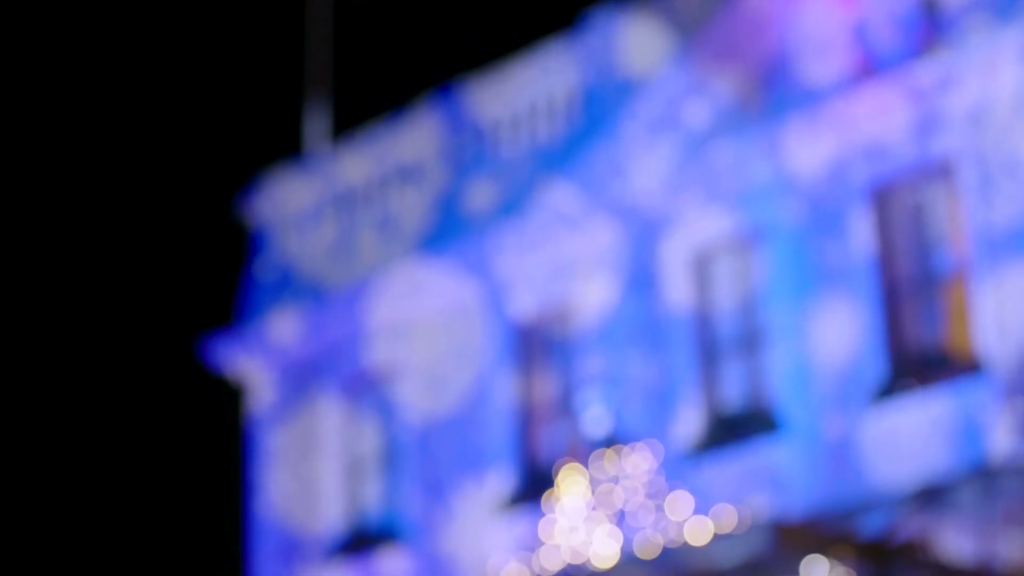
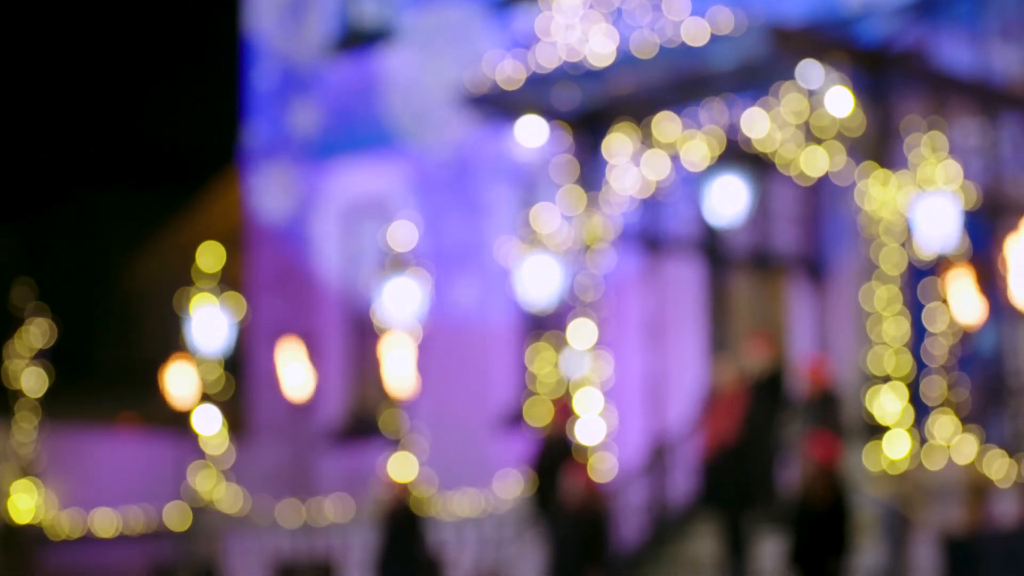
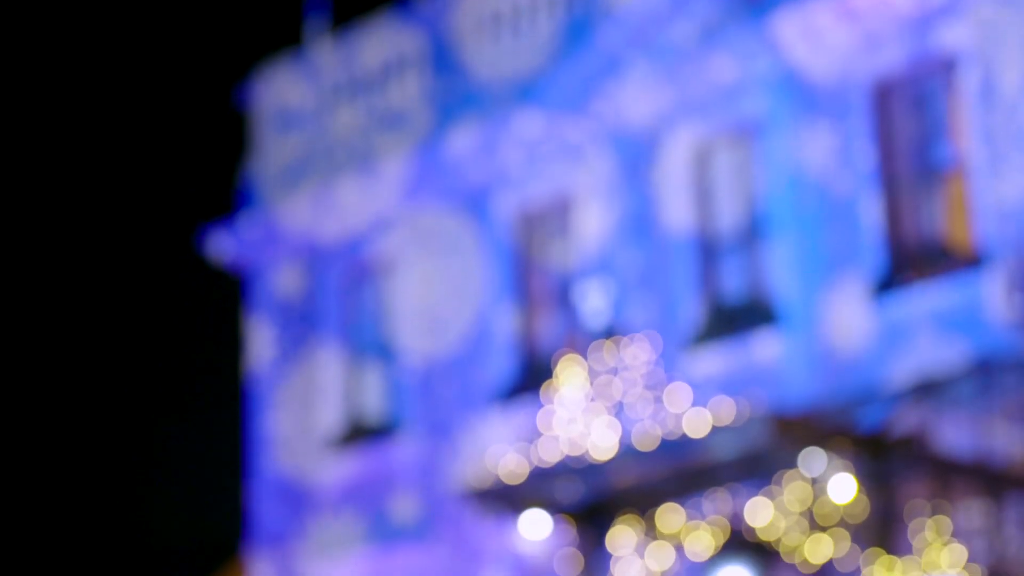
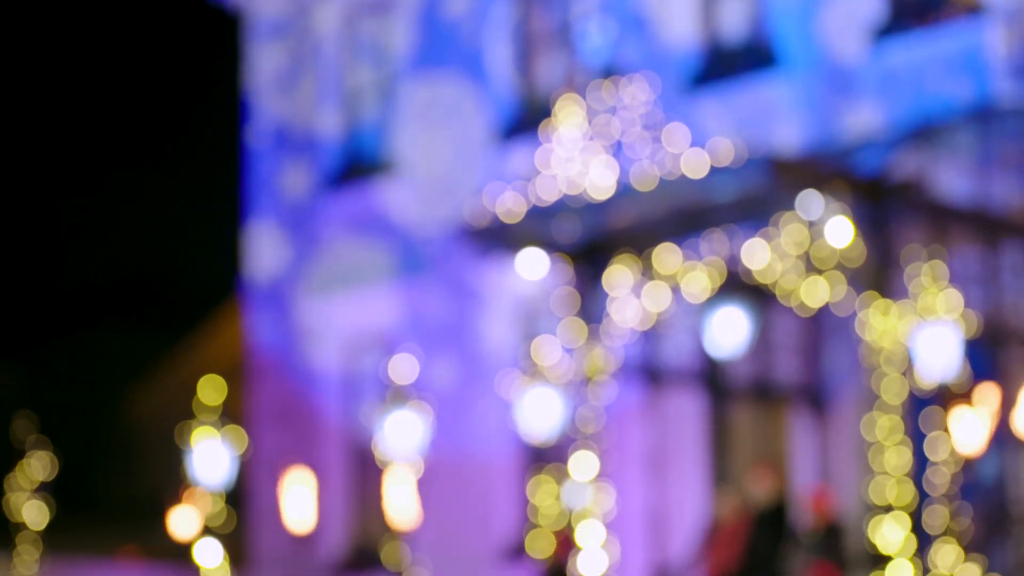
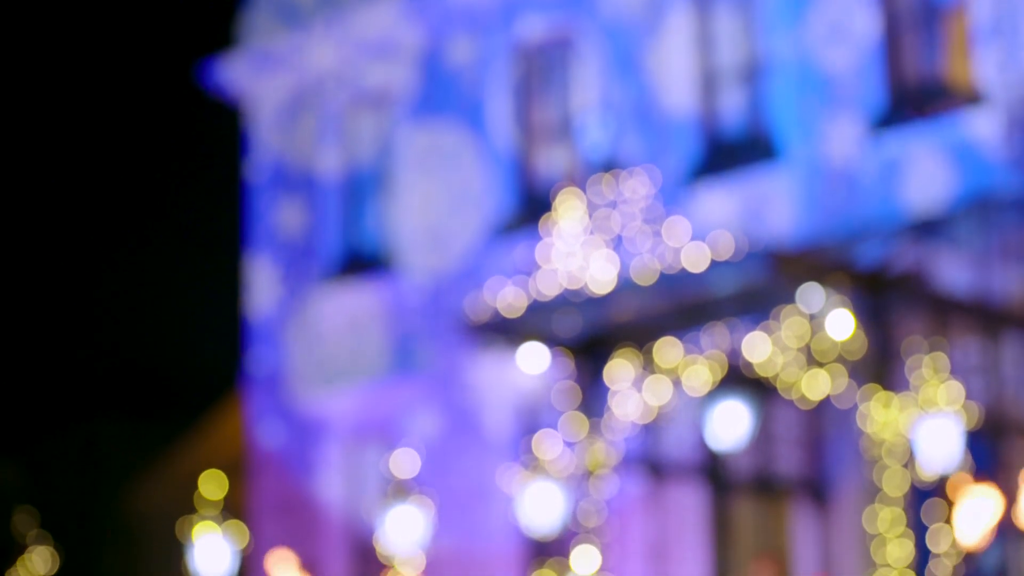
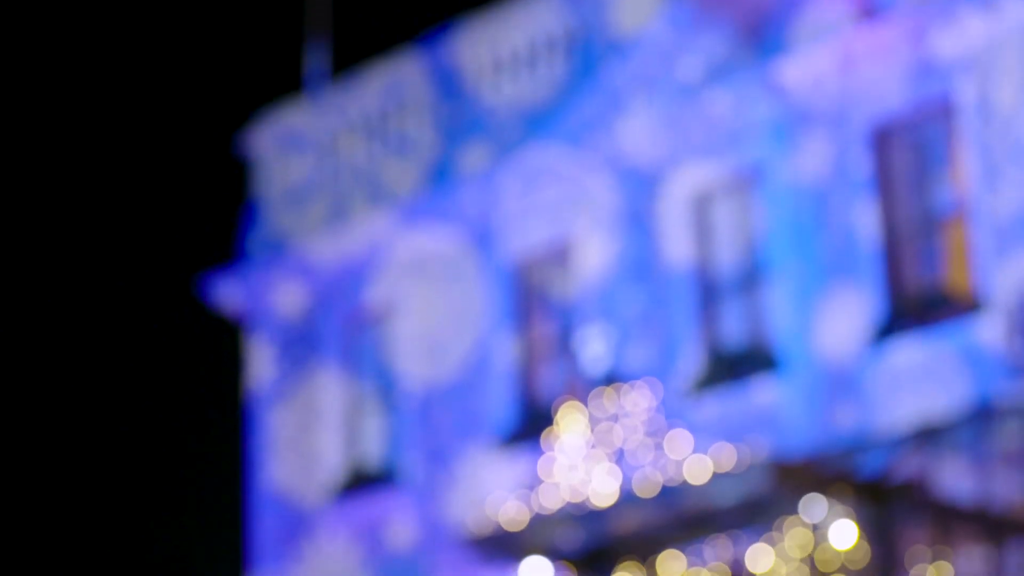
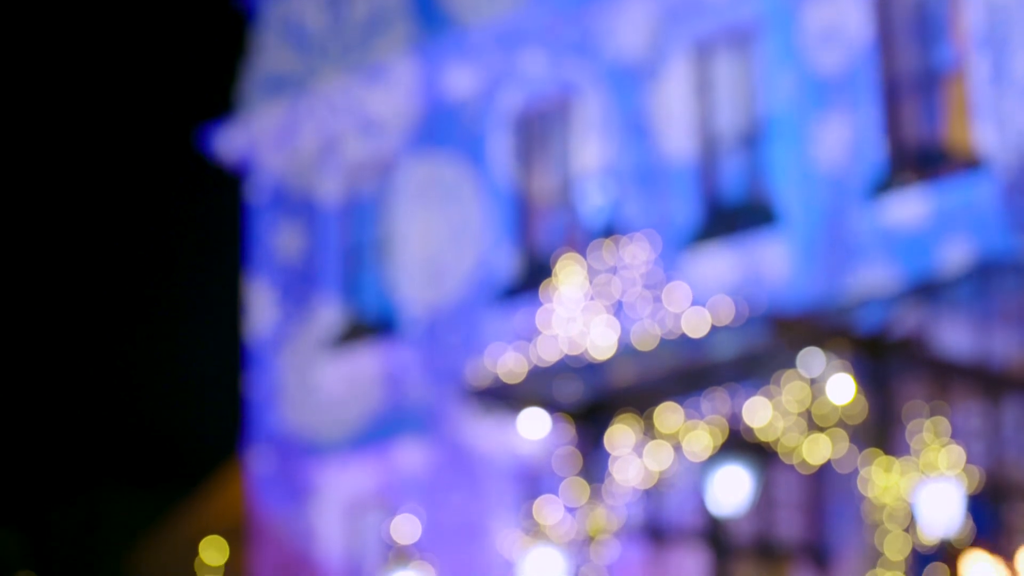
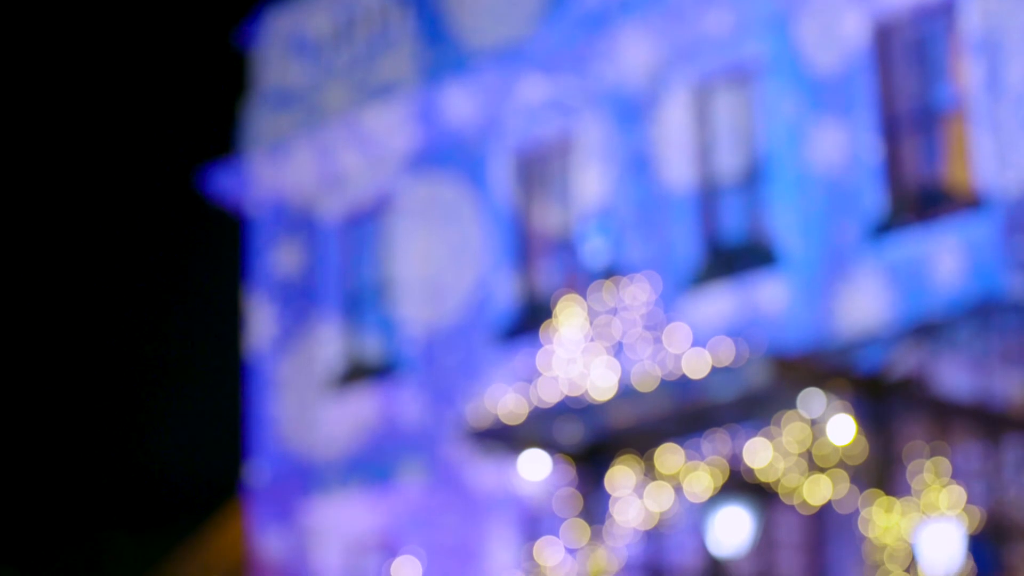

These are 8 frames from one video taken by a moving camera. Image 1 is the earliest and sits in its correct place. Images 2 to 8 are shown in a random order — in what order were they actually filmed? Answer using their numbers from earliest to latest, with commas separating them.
6, 3, 8, 7, 5, 4, 2
